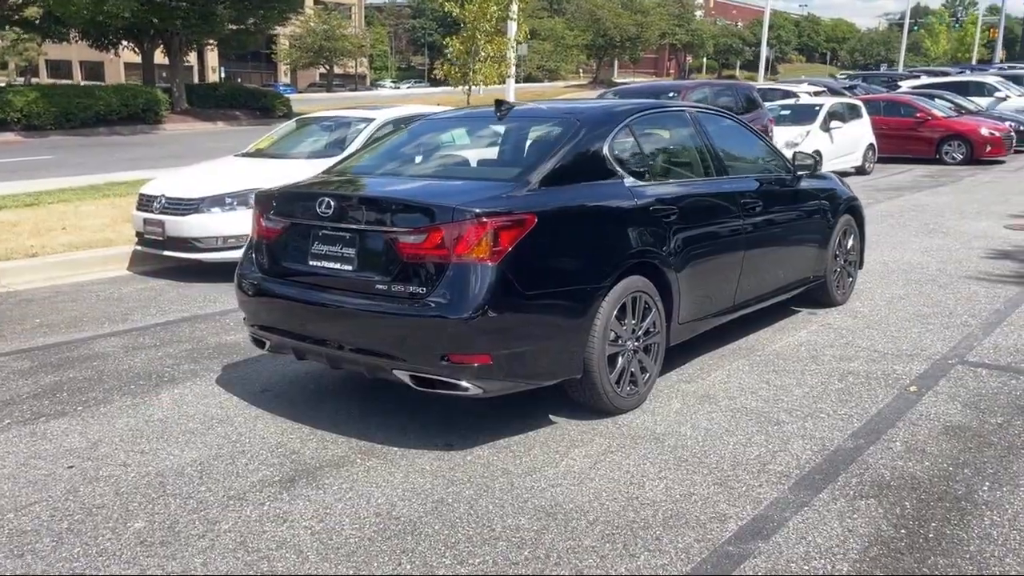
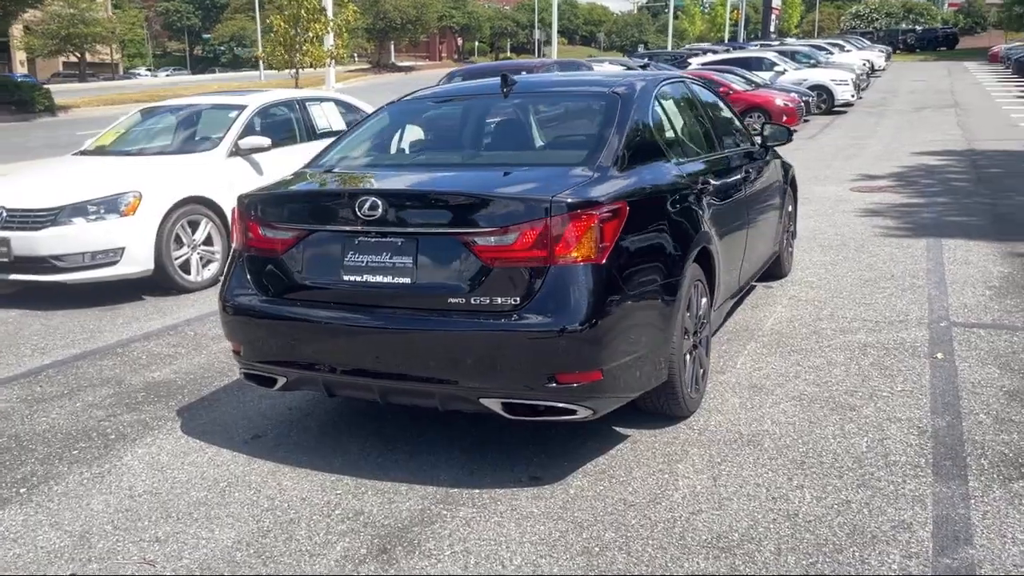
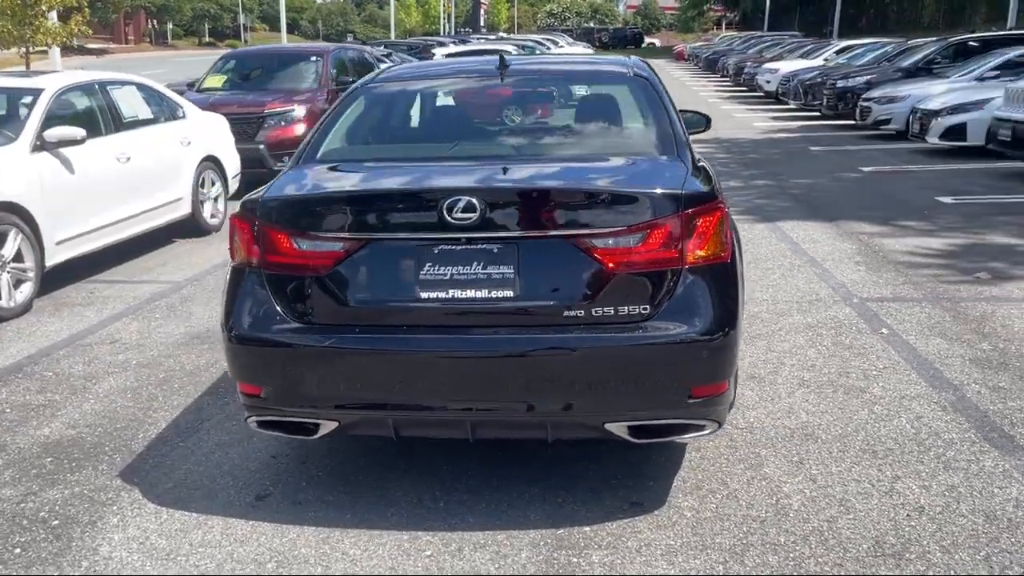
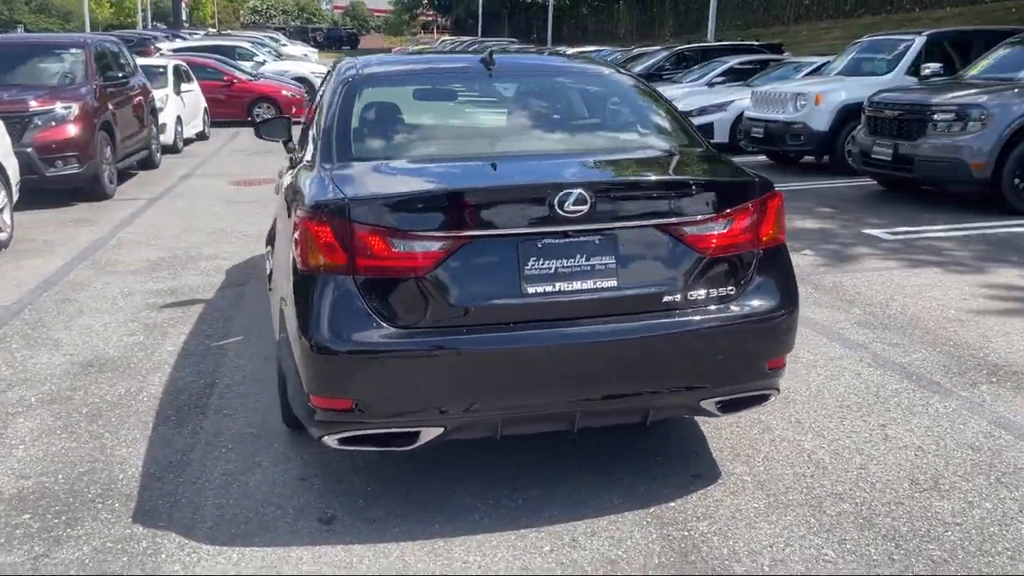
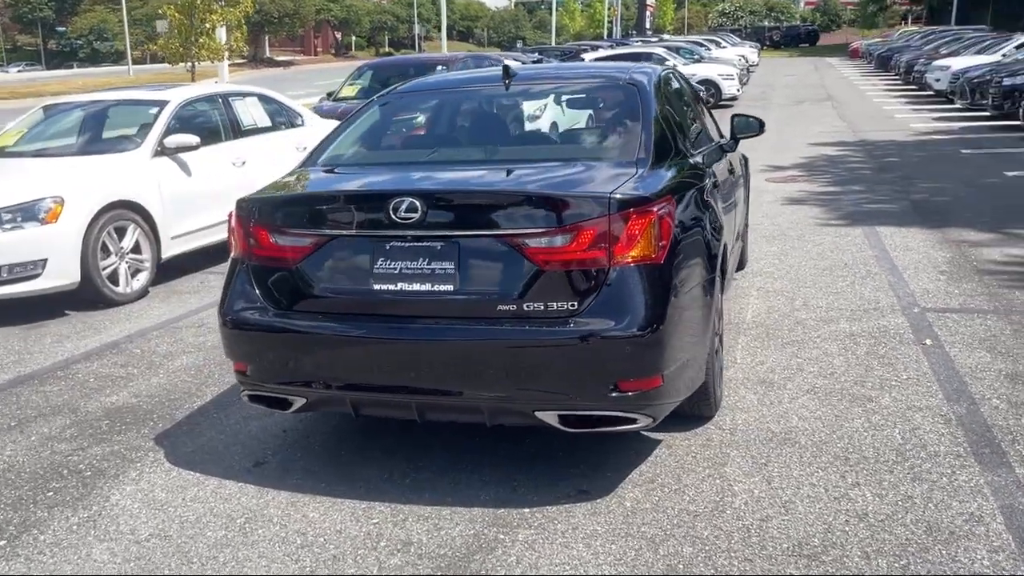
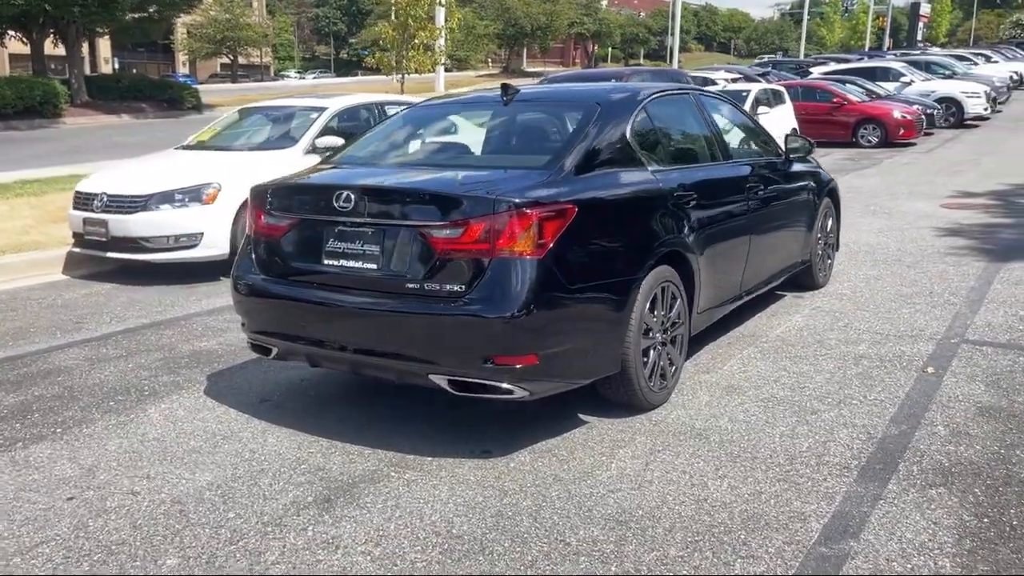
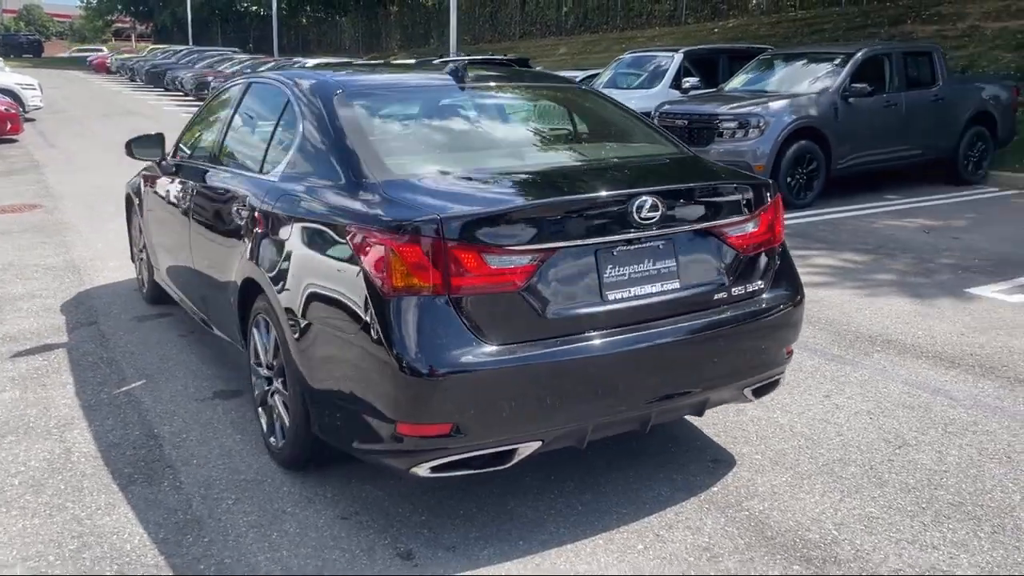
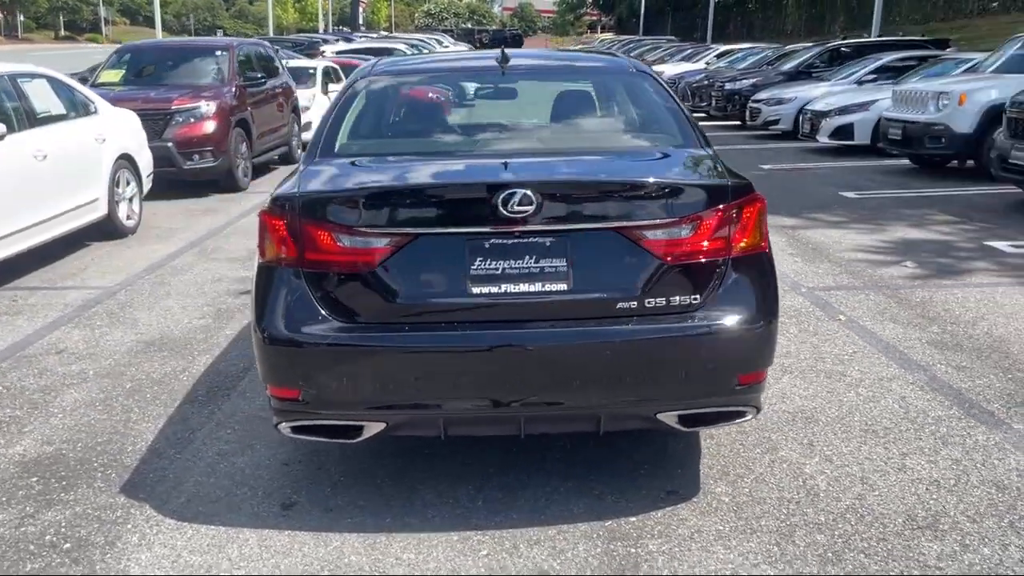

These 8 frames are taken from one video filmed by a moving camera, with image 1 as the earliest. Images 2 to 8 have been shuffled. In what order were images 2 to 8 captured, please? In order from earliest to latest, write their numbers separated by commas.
6, 2, 5, 3, 8, 4, 7
